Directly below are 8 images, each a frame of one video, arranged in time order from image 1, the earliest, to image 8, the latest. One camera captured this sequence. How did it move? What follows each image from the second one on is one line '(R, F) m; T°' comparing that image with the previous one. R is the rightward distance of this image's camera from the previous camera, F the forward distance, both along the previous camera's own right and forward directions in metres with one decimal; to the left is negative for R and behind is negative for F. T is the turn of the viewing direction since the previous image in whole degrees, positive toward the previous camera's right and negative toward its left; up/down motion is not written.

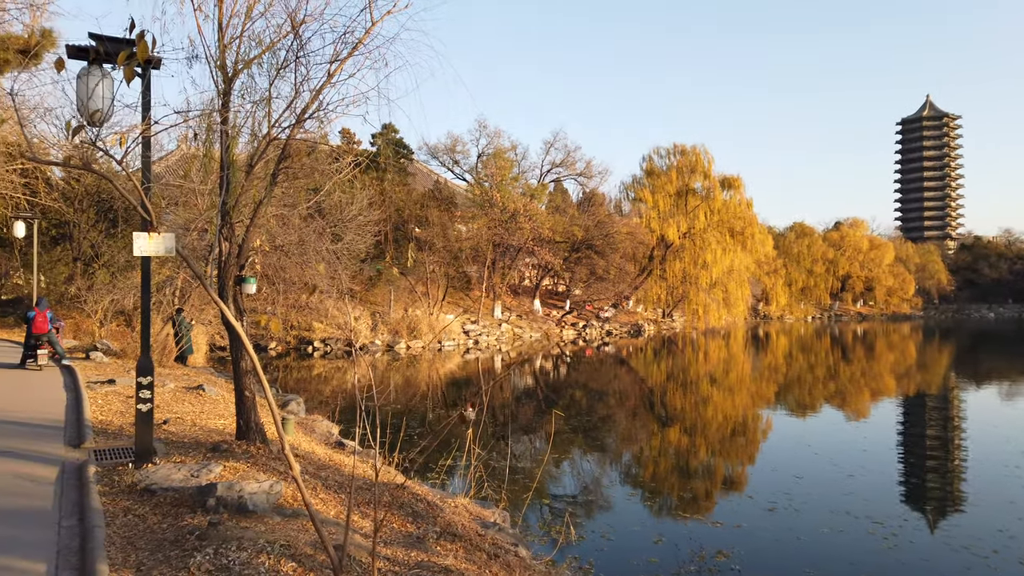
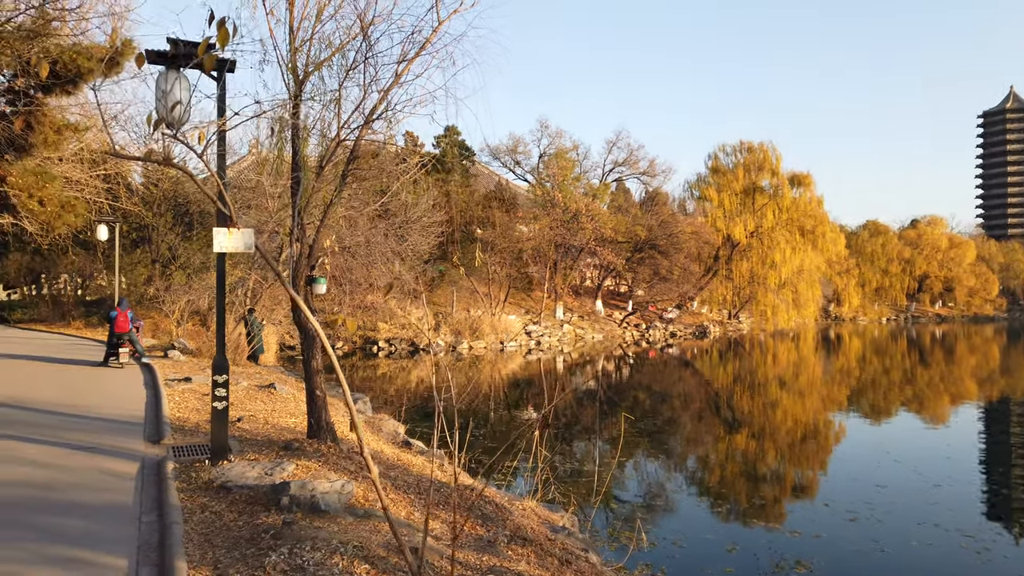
(-0.1, +0.1) m; -5°
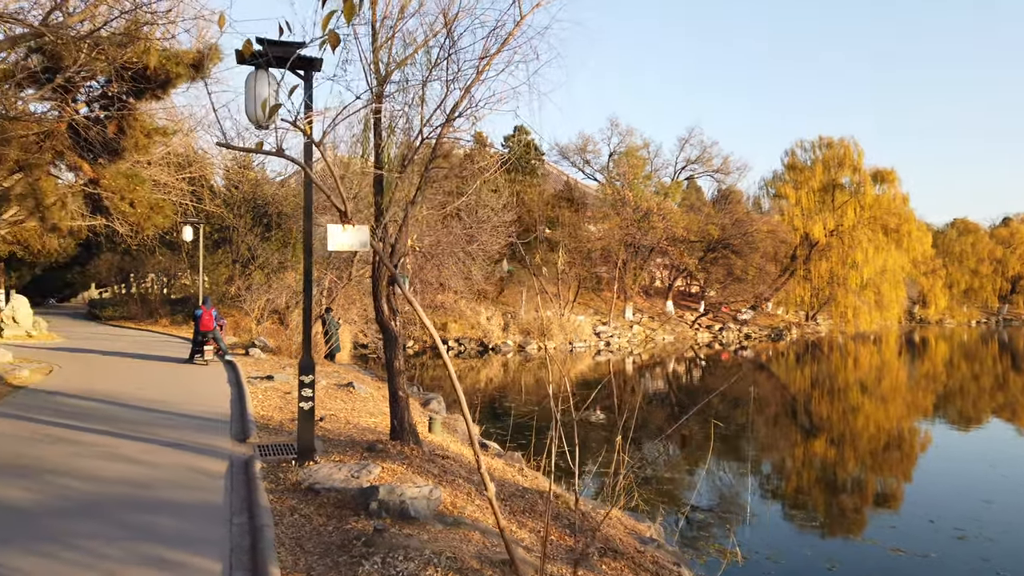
(-0.2, +0.2) m; -5°
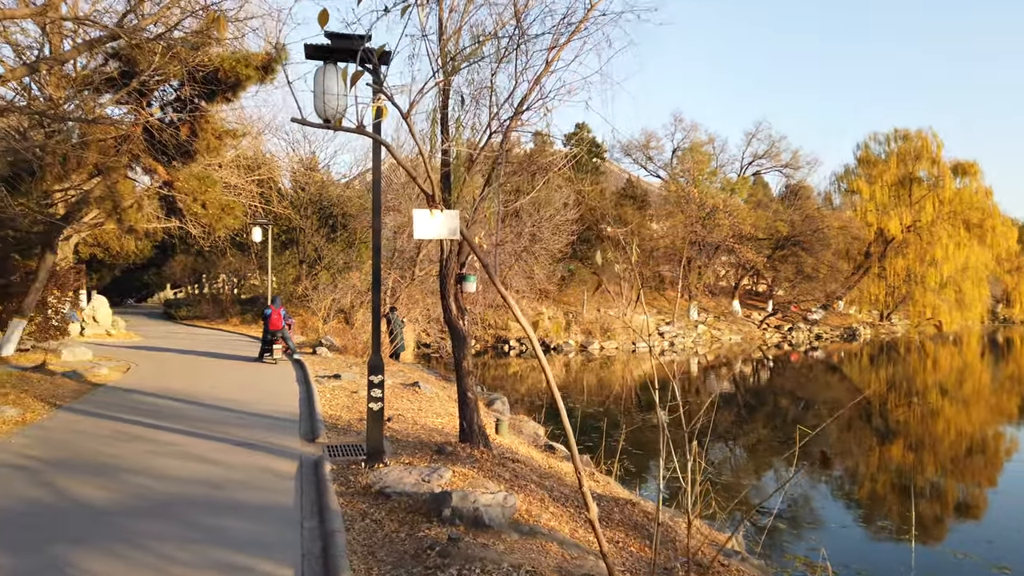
(-0.1, +0.2) m; -5°
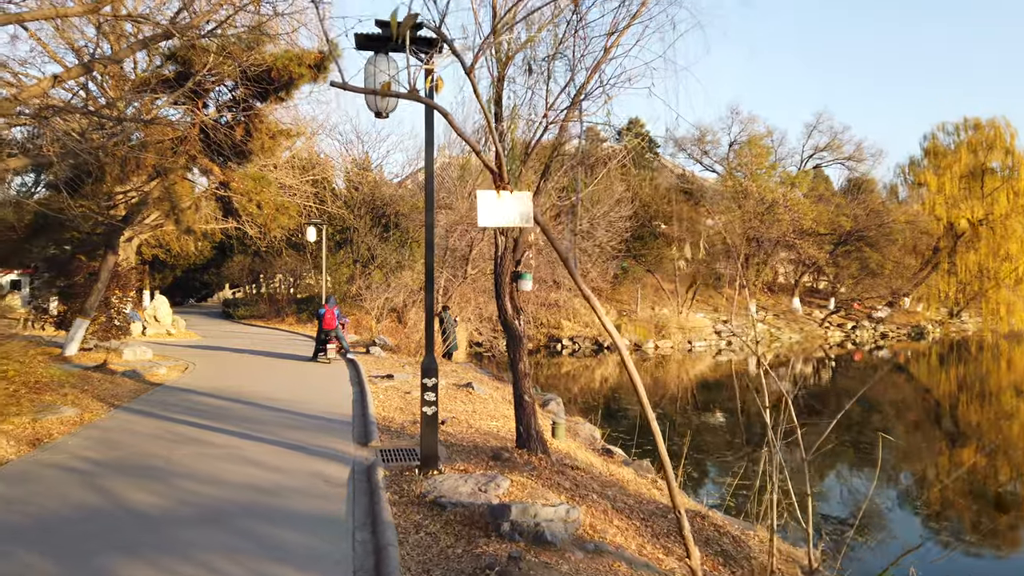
(-0.1, +0.3) m; -4°
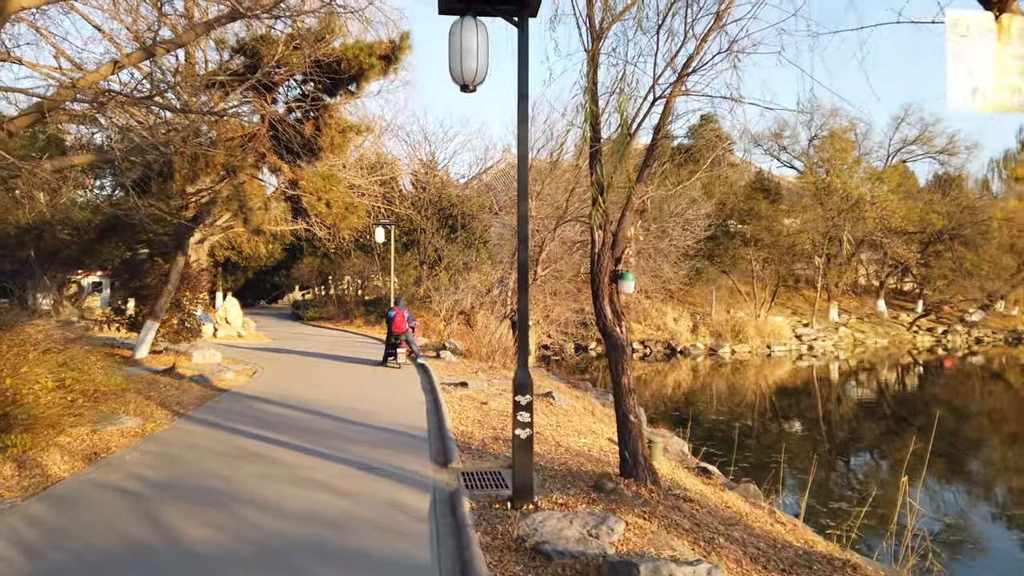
(-0.3, +0.8) m; -5°
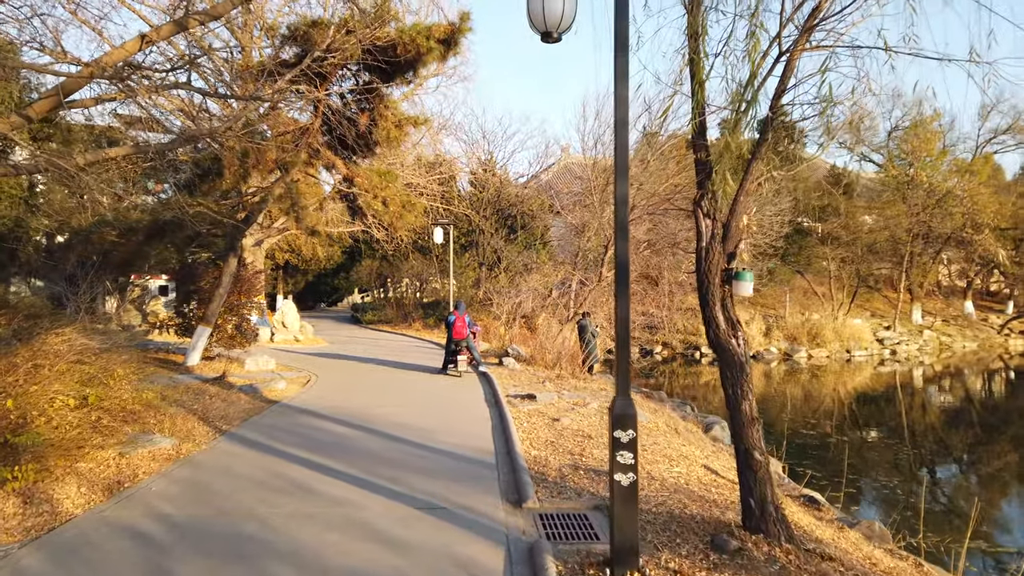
(-0.2, +1.0) m; -4°
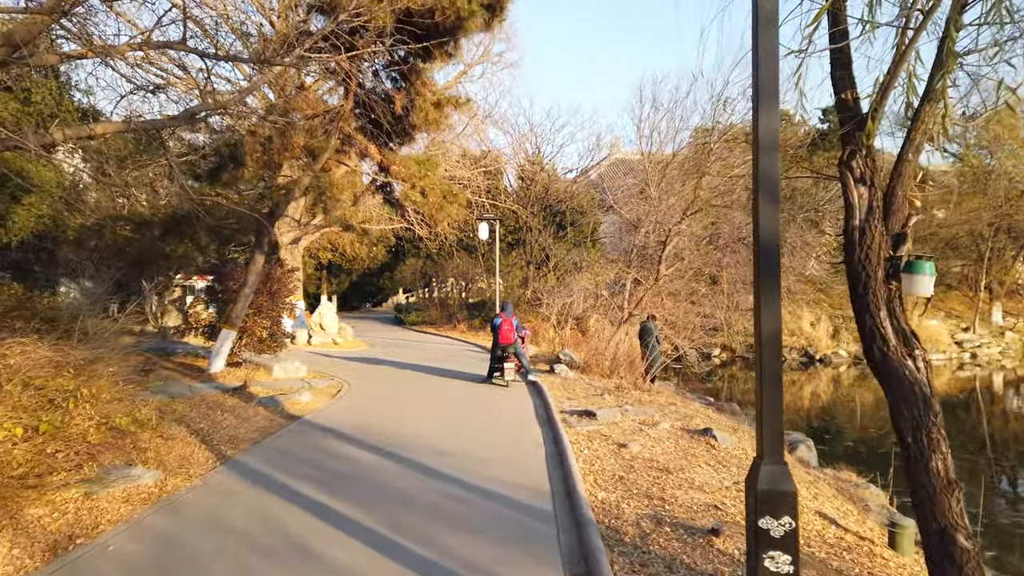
(-0.1, +1.4) m; -4°
